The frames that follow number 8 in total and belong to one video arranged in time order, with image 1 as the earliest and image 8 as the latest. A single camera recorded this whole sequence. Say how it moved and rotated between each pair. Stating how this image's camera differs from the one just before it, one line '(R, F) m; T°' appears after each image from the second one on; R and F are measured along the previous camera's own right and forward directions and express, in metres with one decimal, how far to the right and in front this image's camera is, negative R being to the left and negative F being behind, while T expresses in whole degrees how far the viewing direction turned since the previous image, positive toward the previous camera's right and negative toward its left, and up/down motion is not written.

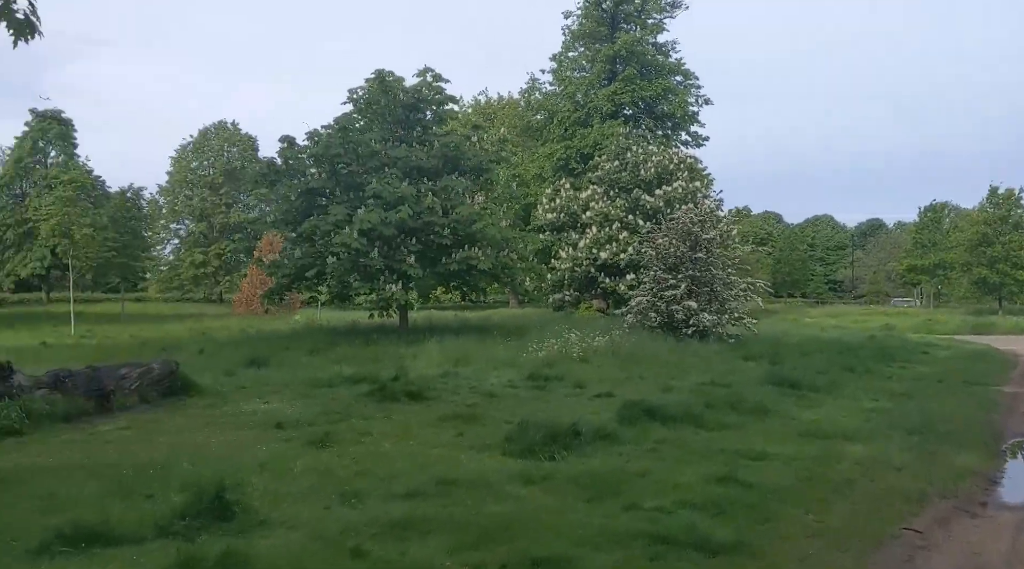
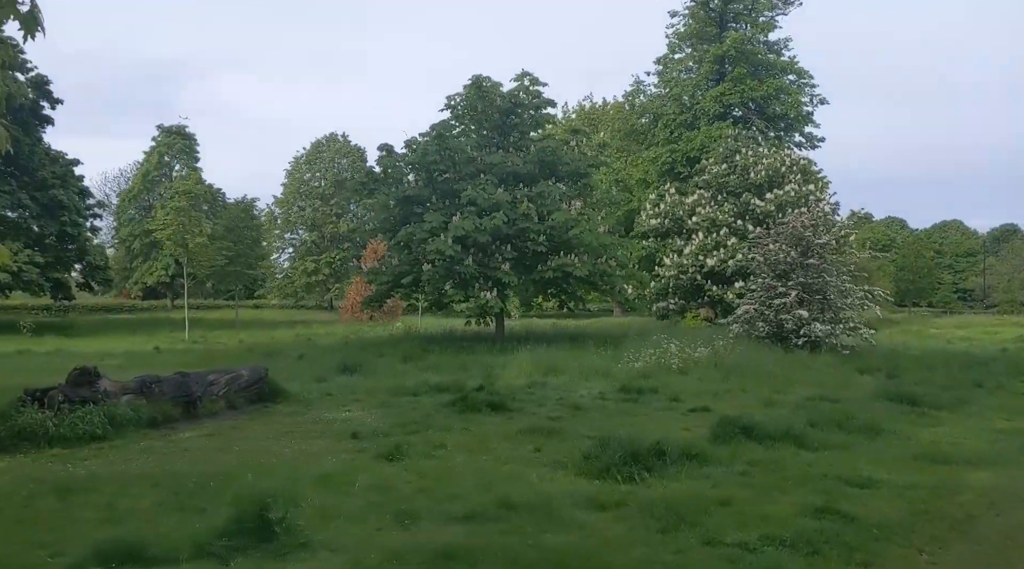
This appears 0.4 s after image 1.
(+0.2, +0.4) m; -7°
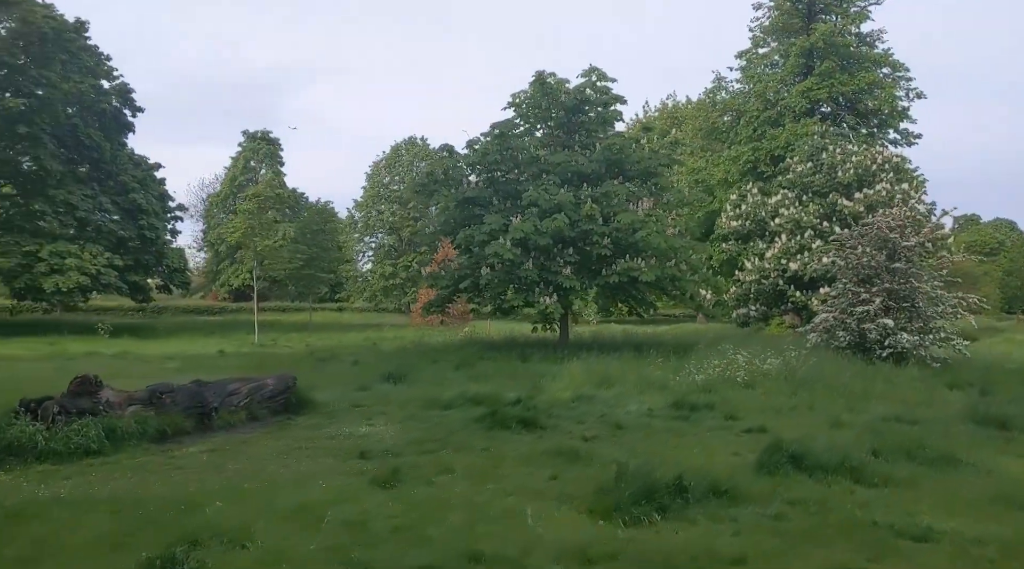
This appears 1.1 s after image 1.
(+0.5, +0.8) m; -6°
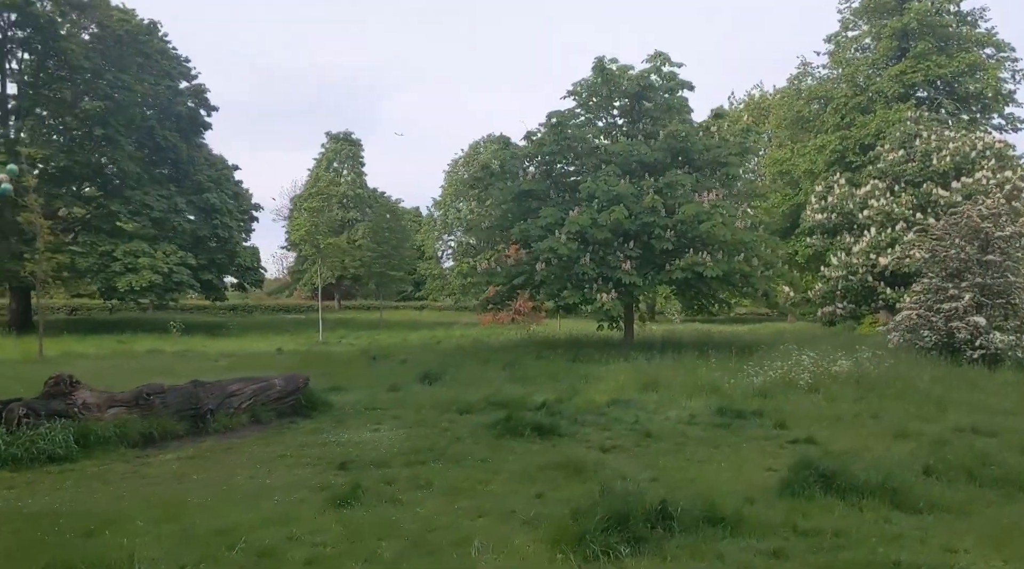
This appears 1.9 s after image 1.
(+0.7, +0.8) m; -6°
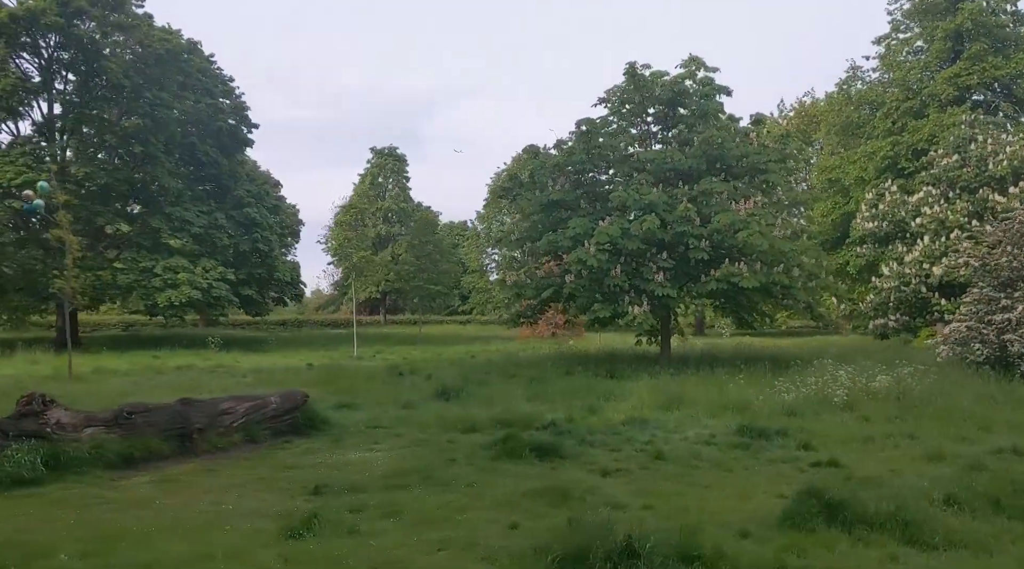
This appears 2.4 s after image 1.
(+0.5, +0.5) m; -3°
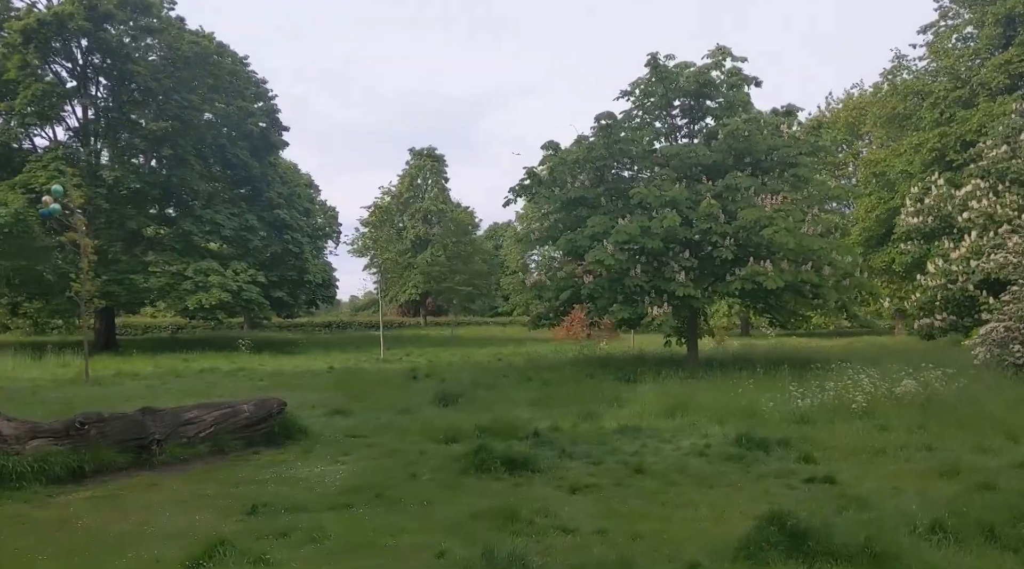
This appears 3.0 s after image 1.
(+0.7, +0.5) m; -3°
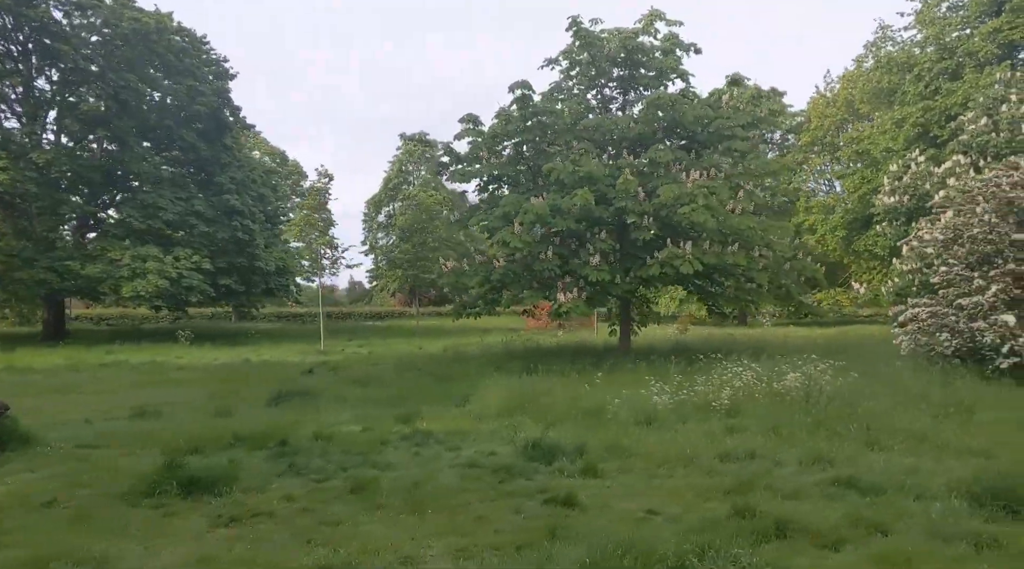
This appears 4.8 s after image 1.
(+2.2, +1.4) m; -2°
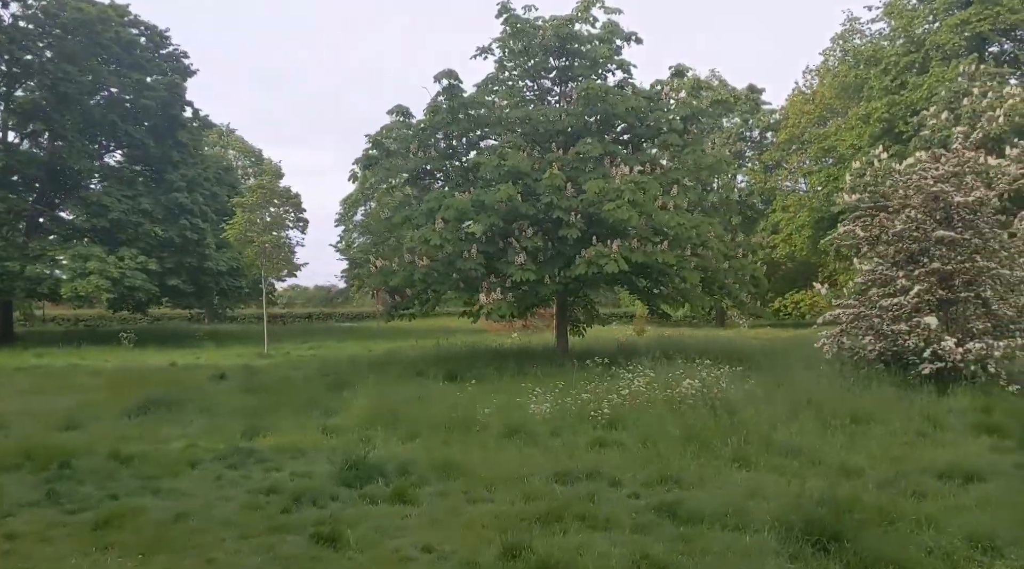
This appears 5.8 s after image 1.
(+1.3, +0.7) m; 0°
